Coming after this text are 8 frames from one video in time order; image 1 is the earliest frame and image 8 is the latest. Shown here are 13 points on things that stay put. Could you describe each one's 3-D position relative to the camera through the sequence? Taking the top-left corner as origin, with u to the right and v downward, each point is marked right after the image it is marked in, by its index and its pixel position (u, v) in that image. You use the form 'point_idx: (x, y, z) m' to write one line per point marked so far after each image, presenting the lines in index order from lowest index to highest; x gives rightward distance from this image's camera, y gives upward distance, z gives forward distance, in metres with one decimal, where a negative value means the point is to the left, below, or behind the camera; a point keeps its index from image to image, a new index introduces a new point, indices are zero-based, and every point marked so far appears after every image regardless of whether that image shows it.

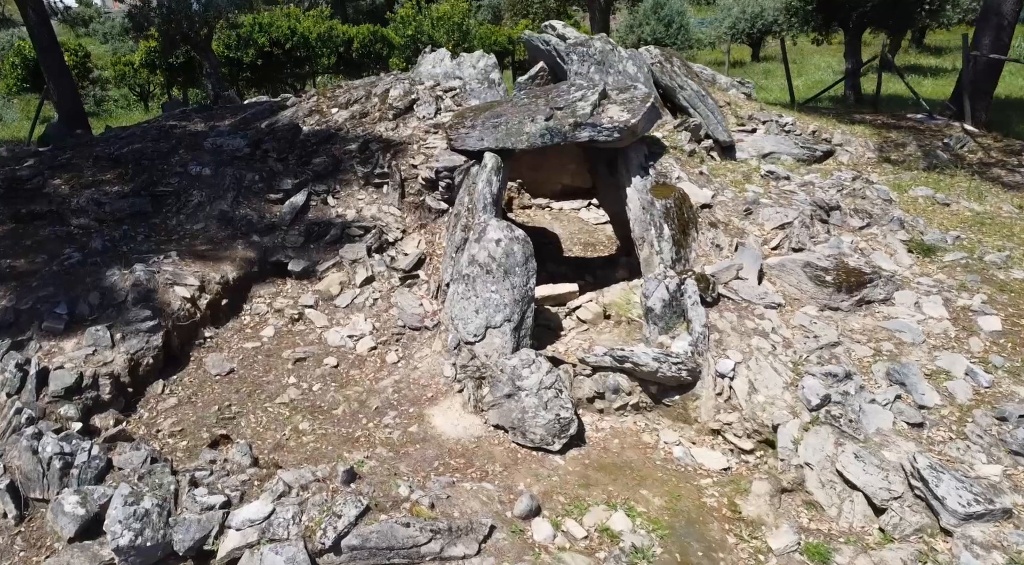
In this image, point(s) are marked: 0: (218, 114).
0: (-4.0, +2.3, +9.0) m
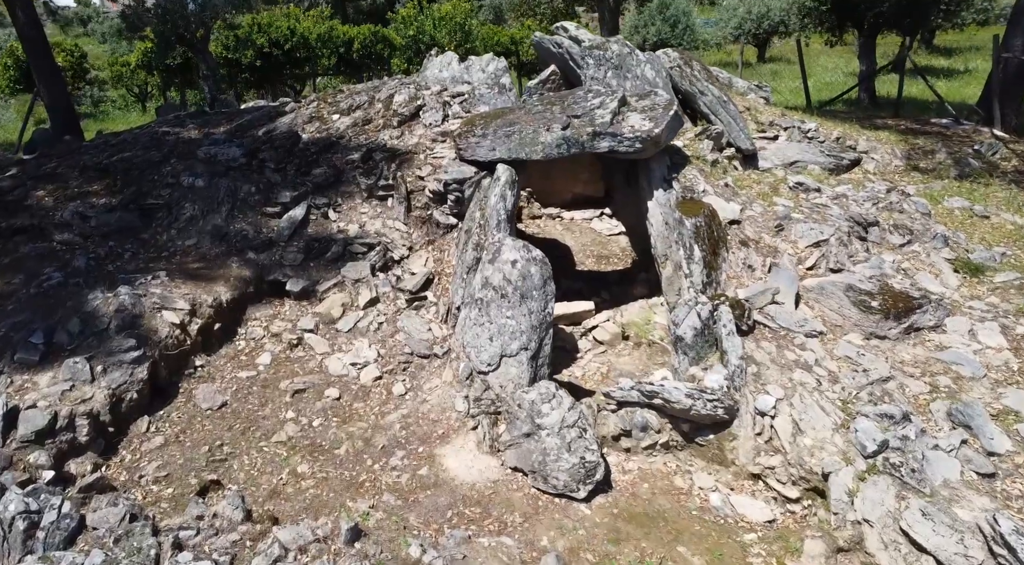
0: (-3.9, +2.1, +8.6) m
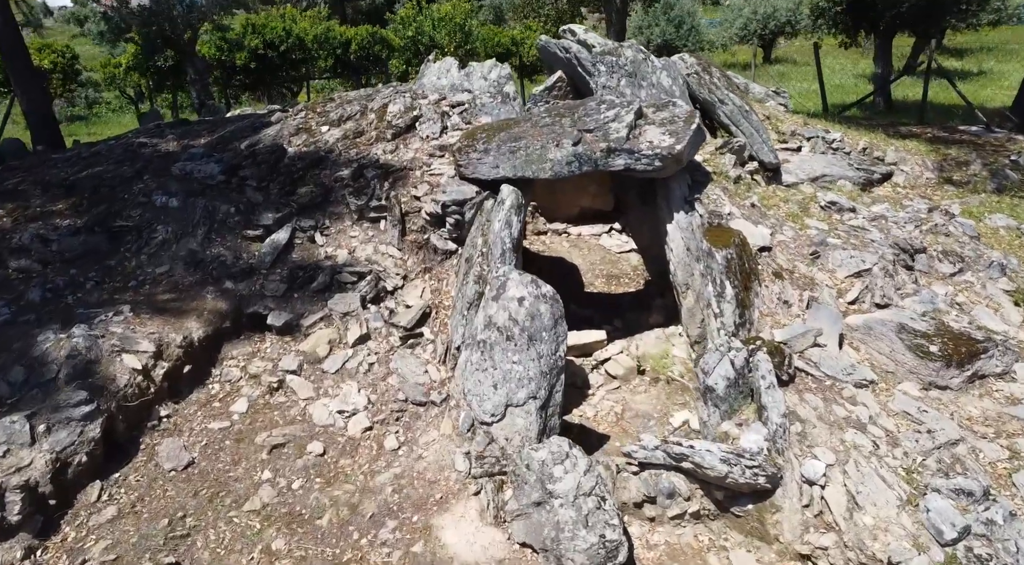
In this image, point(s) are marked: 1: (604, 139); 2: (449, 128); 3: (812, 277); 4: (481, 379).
0: (-3.8, +1.8, +8.0) m
1: (+0.8, +1.2, +5.7) m
2: (-0.7, +1.6, +6.9) m
3: (+2.3, 0.0, +5.2) m
4: (-0.2, -0.7, +4.6) m
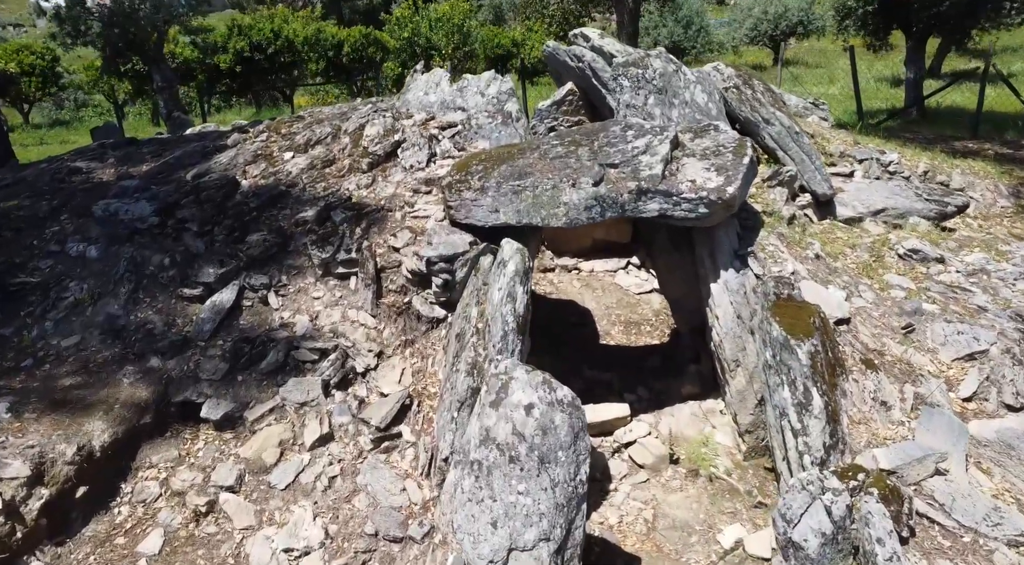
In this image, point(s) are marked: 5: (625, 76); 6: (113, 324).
0: (-3.8, +1.3, +6.8) m
1: (+0.8, +0.7, +4.5) m
2: (-0.6, +1.1, +5.6) m
3: (+2.4, -0.5, +3.9) m
4: (-0.2, -1.2, +3.4) m
5: (+1.0, +1.8, +5.7) m
6: (-2.8, -0.3, +4.6) m
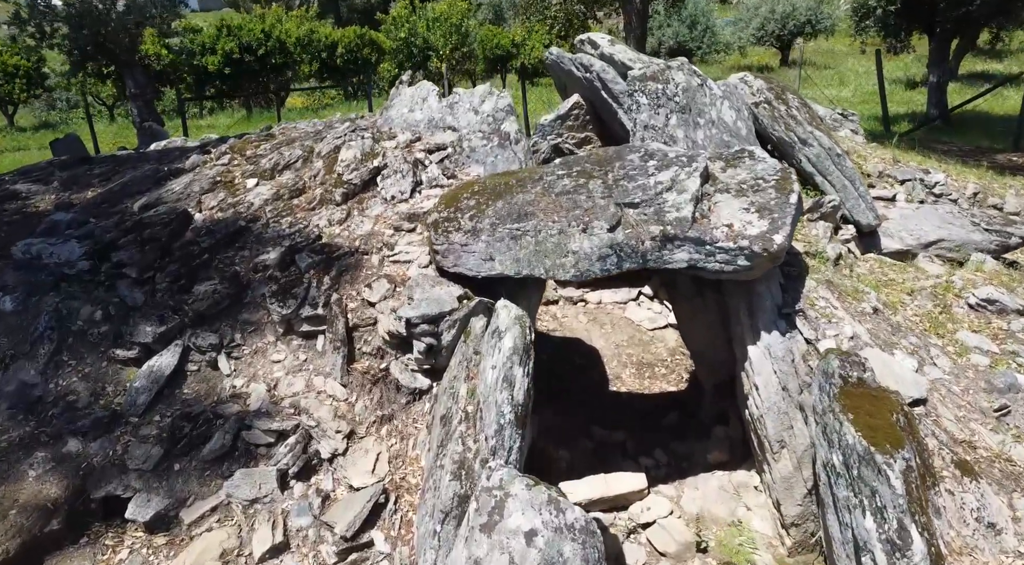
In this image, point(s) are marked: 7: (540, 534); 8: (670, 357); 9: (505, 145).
0: (-3.8, +1.0, +6.0) m
1: (+0.8, +0.3, +3.7) m
2: (-0.7, +0.7, +4.8) m
3: (+2.4, -0.8, +3.1) m
4: (-0.2, -1.6, +2.6) m
5: (+1.0, +1.4, +4.9) m
6: (-2.8, -0.7, +3.8) m
7: (+0.1, -1.0, +2.7) m
8: (+1.5, -0.7, +6.2) m
9: (-0.1, +1.0, +4.9) m
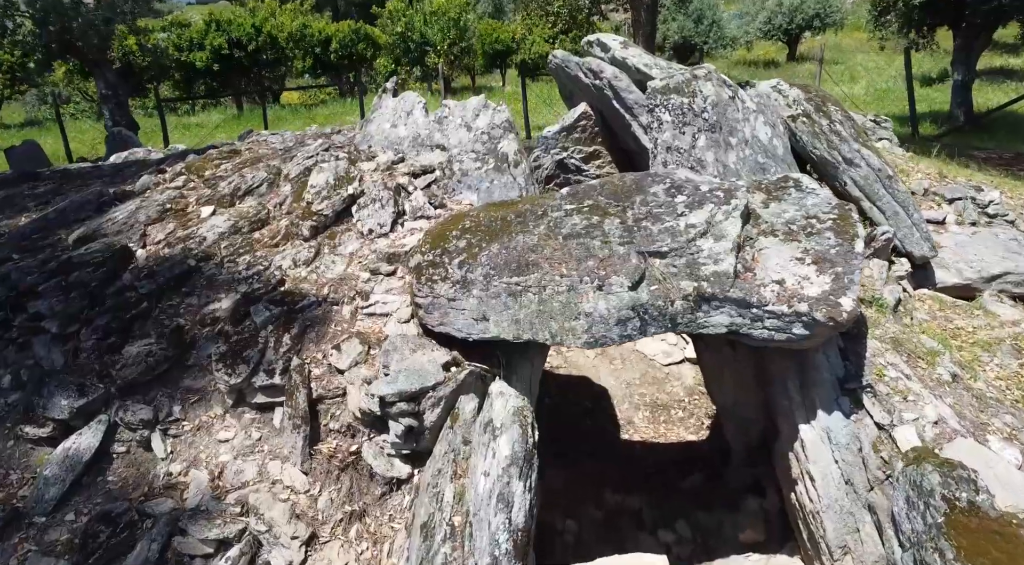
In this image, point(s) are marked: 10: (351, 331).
0: (-3.8, +0.7, +5.2) m
1: (+0.8, 0.0, +3.0) m
2: (-0.7, +0.4, +4.1) m
3: (+2.3, -1.2, +2.4) m
4: (-0.2, -1.9, +1.9) m
5: (+1.0, +1.1, +4.2) m
6: (-2.8, -1.0, +3.1) m
7: (+0.1, -1.3, +2.0) m
8: (+1.5, -1.0, +5.5) m
9: (-0.1, +0.7, +4.2) m
10: (-0.8, -0.3, +3.5) m
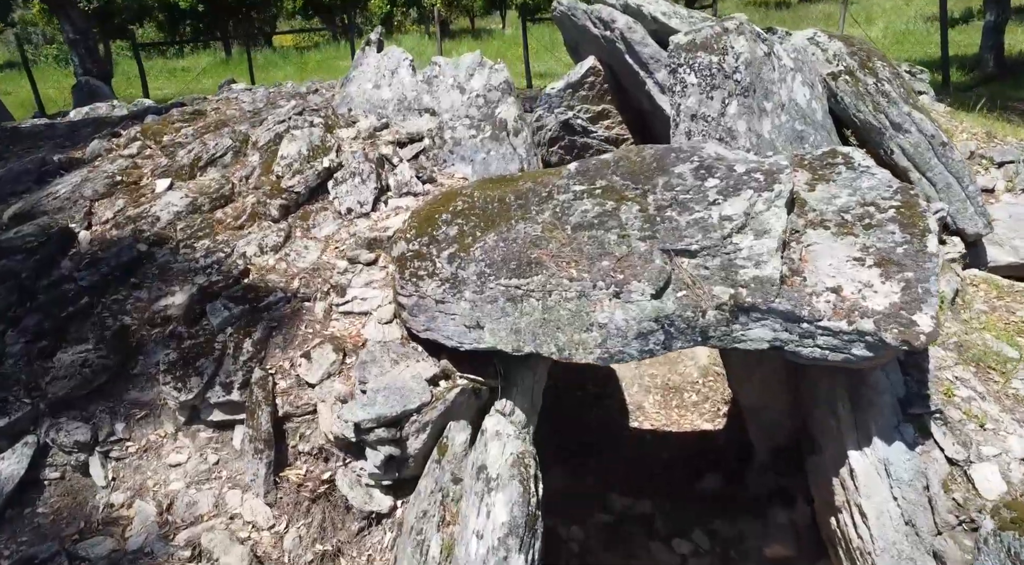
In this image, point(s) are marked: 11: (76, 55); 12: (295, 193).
0: (-3.8, +0.8, +4.7) m
1: (+0.8, 0.0, +2.5) m
2: (-0.7, +0.5, +3.6) m
3: (+2.3, -1.2, +2.0) m
4: (-0.2, -2.0, +1.5) m
5: (+1.0, +1.2, +3.6) m
6: (-2.8, -1.0, +2.7) m
7: (+0.1, -1.4, +1.6) m
8: (+1.5, -0.8, +5.1) m
9: (-0.1, +0.8, +3.6) m
10: (-0.8, -0.2, +3.0) m
11: (-6.5, +3.4, +10.0) m
12: (-1.2, +0.5, +3.6) m
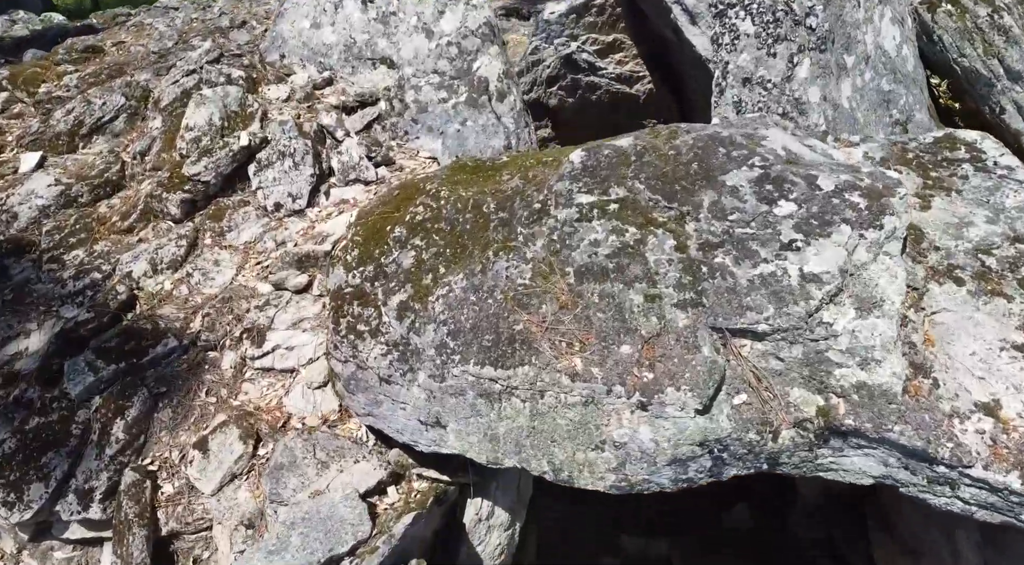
0: (-3.9, +0.9, +3.7) m
1: (+0.7, -0.2, +1.6) m
2: (-0.7, +0.4, +2.7) m
3: (+2.3, -1.5, +1.4) m
4: (-0.3, -2.3, +1.0) m
5: (+0.9, +1.1, +2.6) m
6: (-2.9, -1.2, +2.0) m
7: (0.0, -1.8, +0.9) m
8: (+1.4, -0.7, +4.3) m
9: (-0.1, +0.7, +2.7) m
10: (-0.9, -0.4, +2.2) m
11: (-6.5, +4.3, +8.5) m
12: (-1.2, +0.4, +2.6) m
